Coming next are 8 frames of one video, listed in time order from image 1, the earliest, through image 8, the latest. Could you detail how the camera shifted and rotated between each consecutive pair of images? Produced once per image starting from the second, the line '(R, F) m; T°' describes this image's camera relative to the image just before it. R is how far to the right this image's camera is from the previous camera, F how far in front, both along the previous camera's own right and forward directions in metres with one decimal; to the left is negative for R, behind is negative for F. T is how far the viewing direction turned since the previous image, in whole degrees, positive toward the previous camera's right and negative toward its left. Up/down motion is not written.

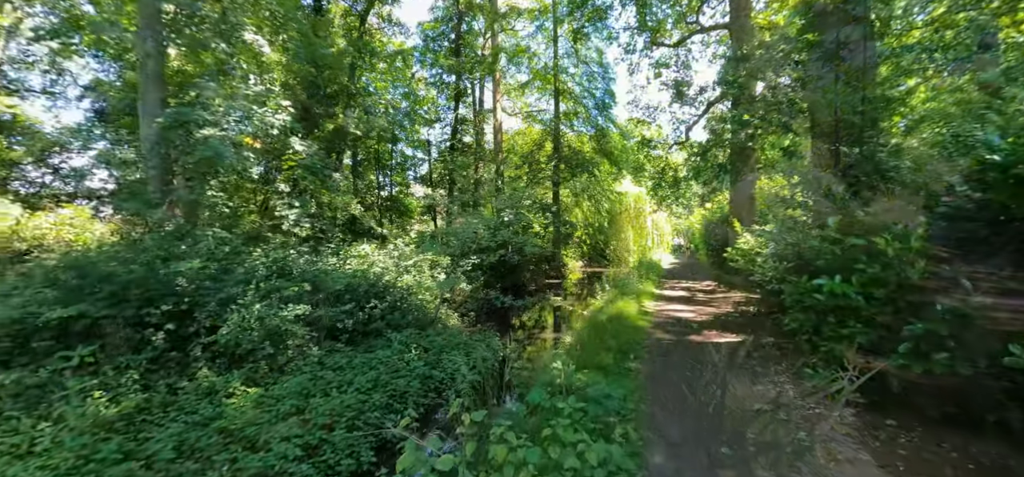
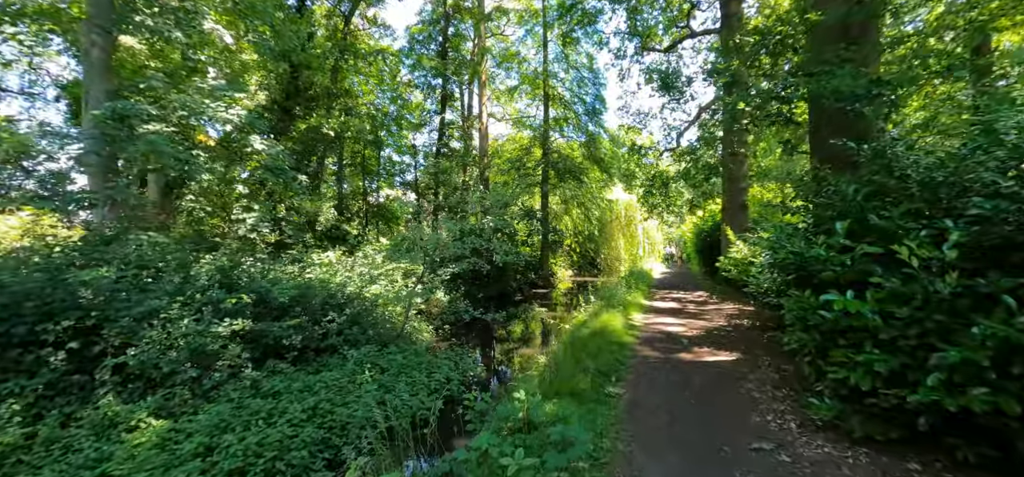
(+0.3, +0.6) m; +1°
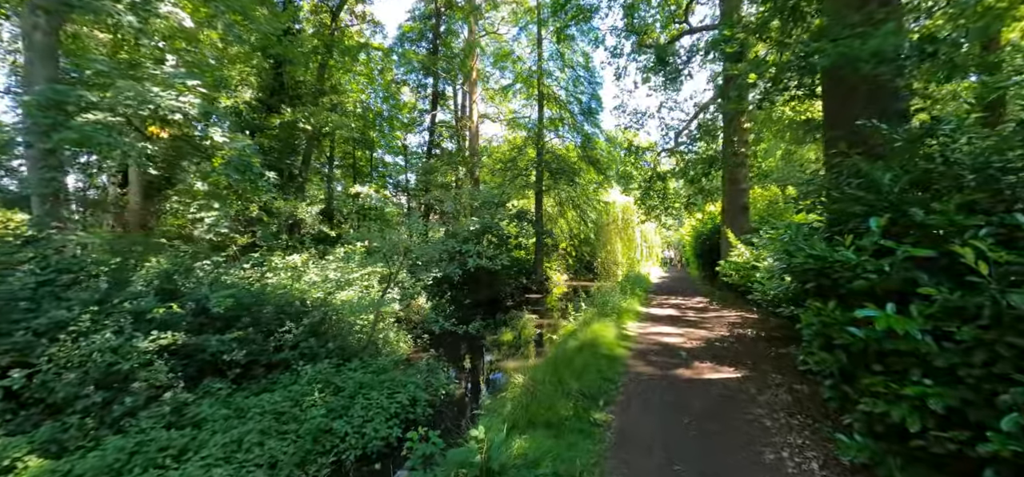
(+0.3, +0.6) m; 0°
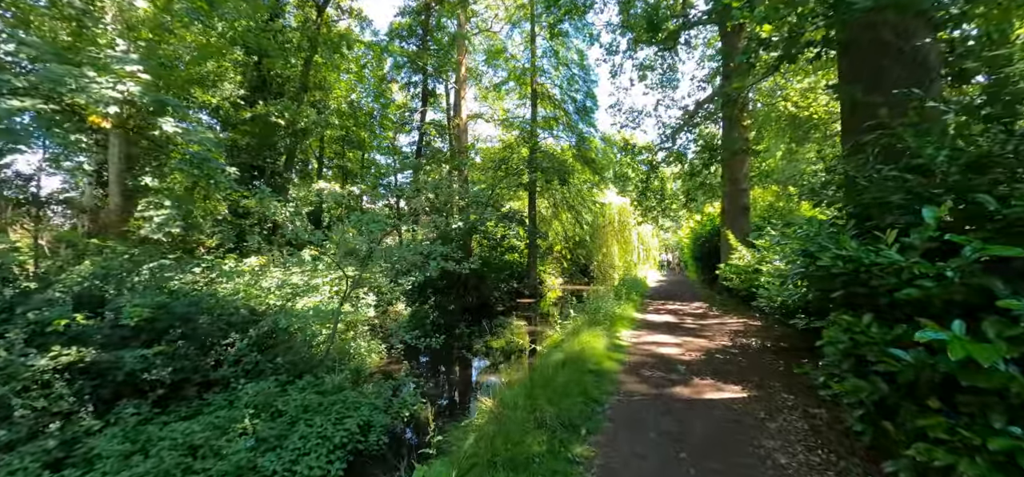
(+0.3, +0.6) m; 0°
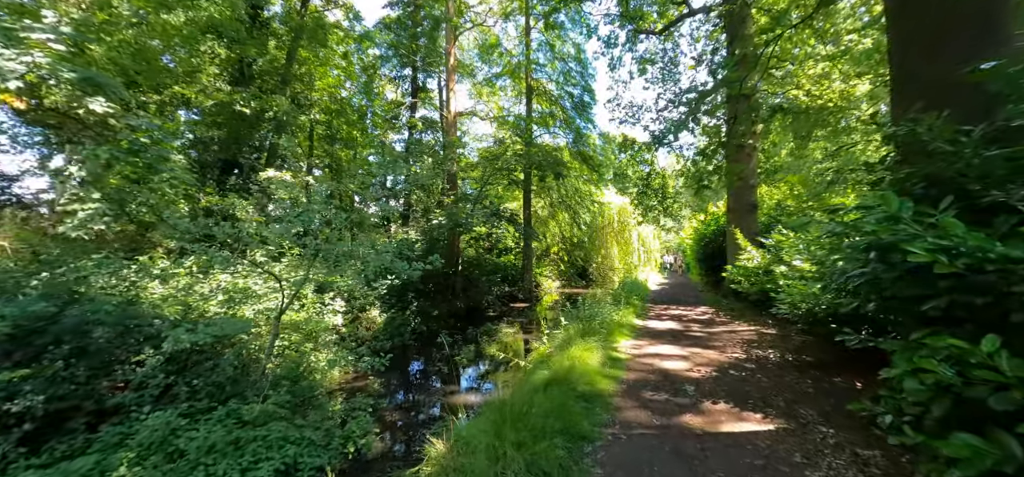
(+0.3, +0.8) m; 0°
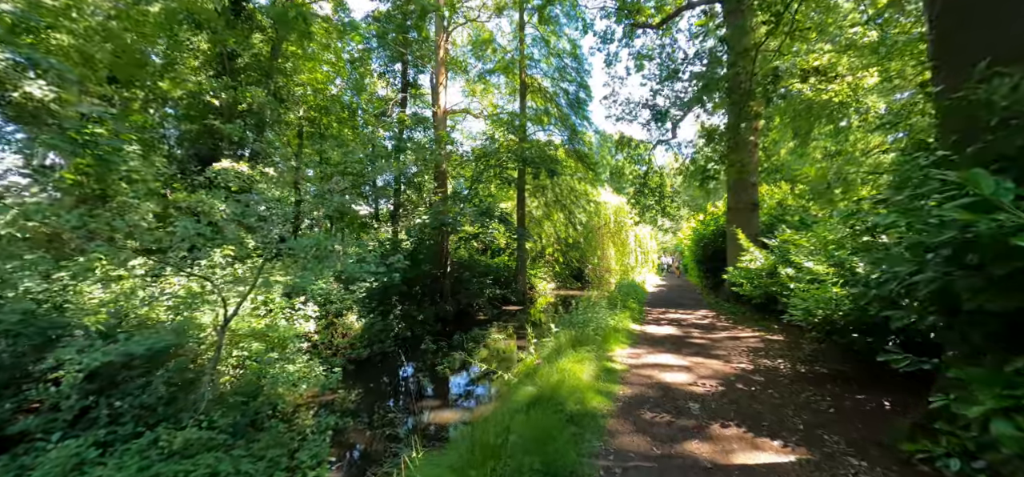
(+0.2, +0.5) m; 0°
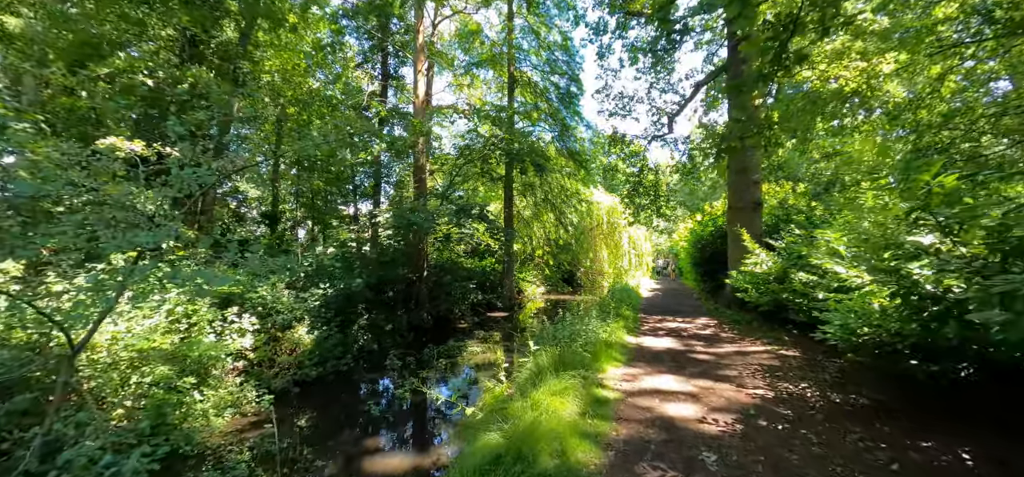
(+0.3, +0.9) m; +1°
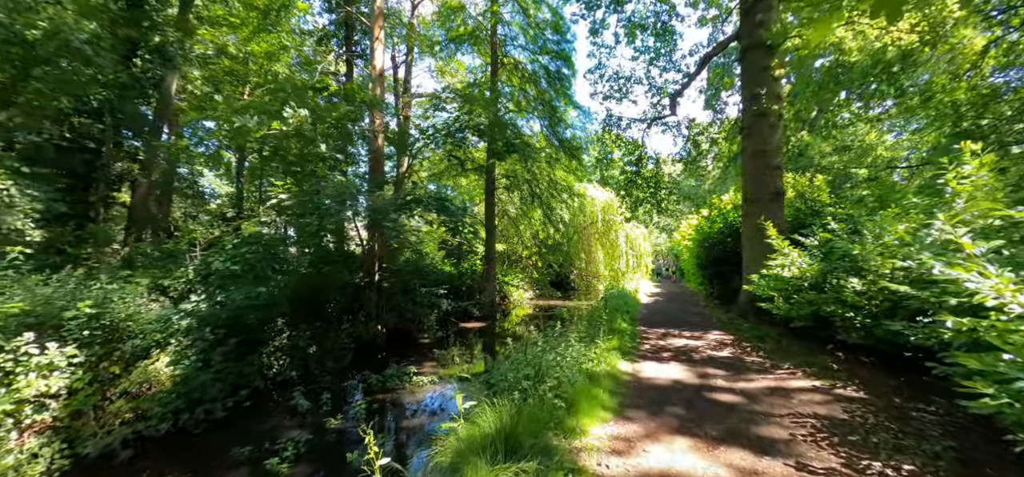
(+0.5, +1.7) m; 0°
